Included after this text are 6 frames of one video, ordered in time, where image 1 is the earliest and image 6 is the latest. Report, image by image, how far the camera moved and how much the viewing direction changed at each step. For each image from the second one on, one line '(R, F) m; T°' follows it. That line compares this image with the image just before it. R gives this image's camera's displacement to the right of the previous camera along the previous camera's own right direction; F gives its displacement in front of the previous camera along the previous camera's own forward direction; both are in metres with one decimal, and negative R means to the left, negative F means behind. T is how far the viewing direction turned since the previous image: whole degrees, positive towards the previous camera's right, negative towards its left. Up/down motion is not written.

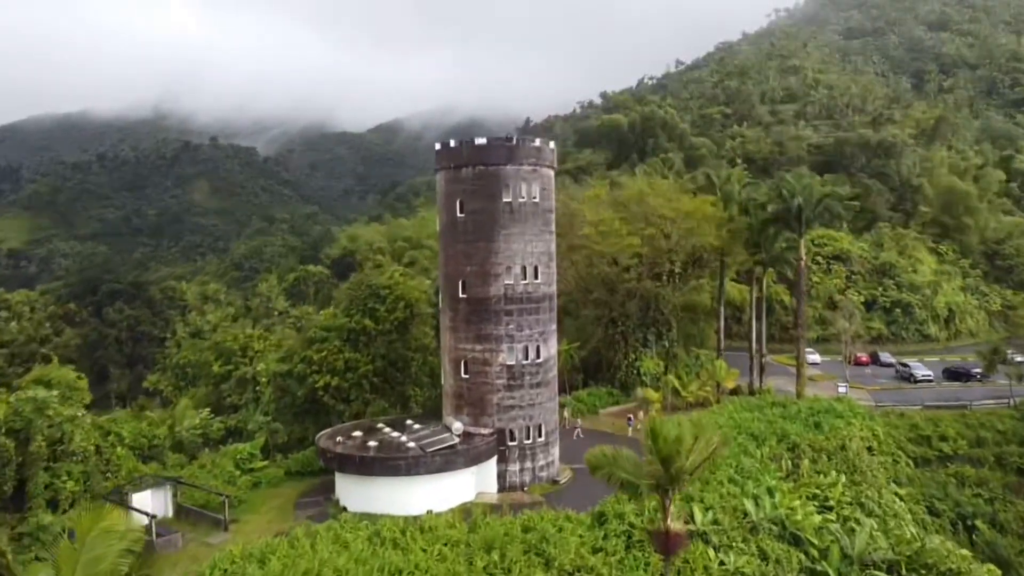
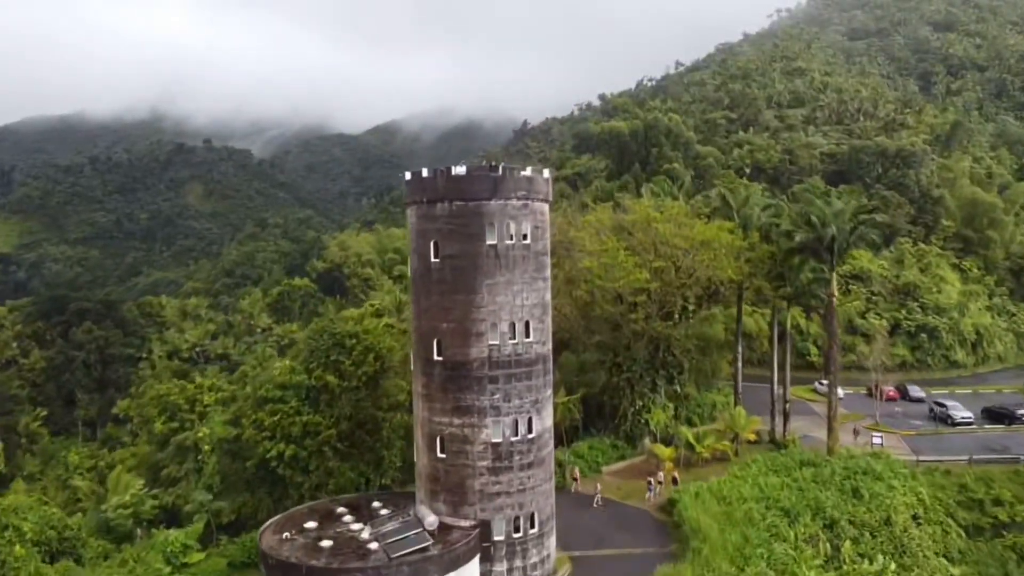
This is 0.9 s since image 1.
(+0.1, +2.6) m; 0°
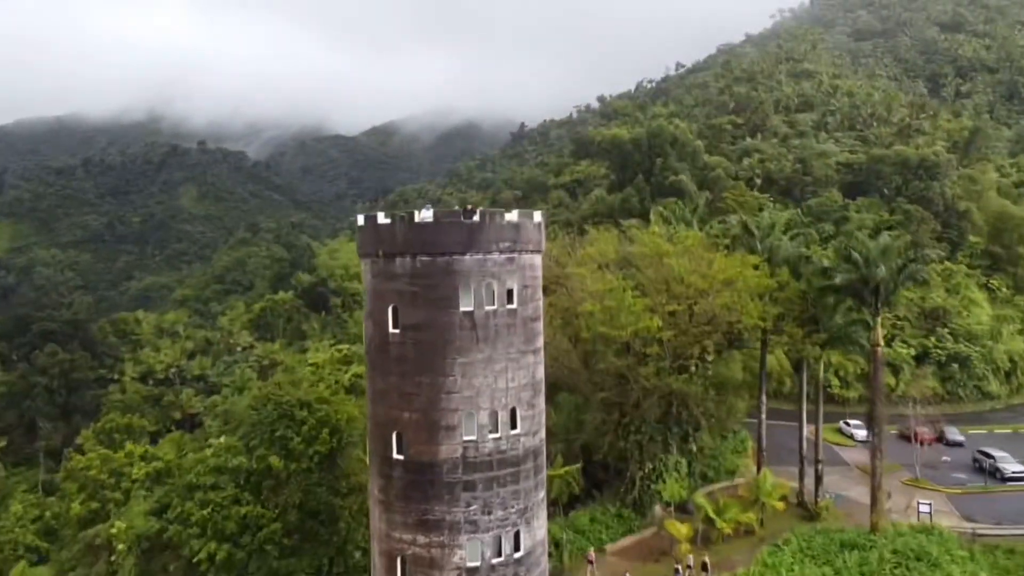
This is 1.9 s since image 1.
(+0.1, +2.7) m; 0°
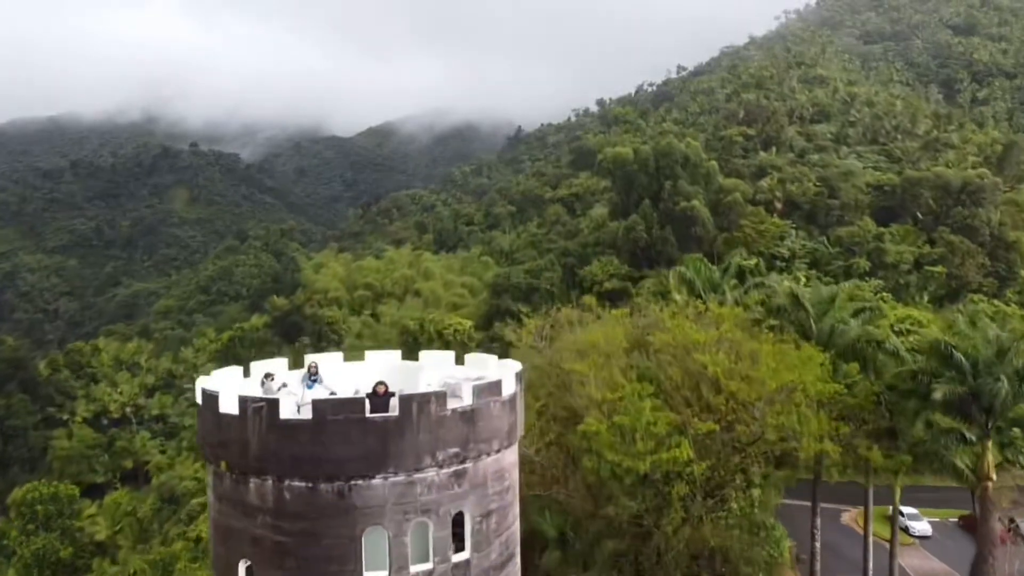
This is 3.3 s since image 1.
(+0.2, +4.1) m; 0°
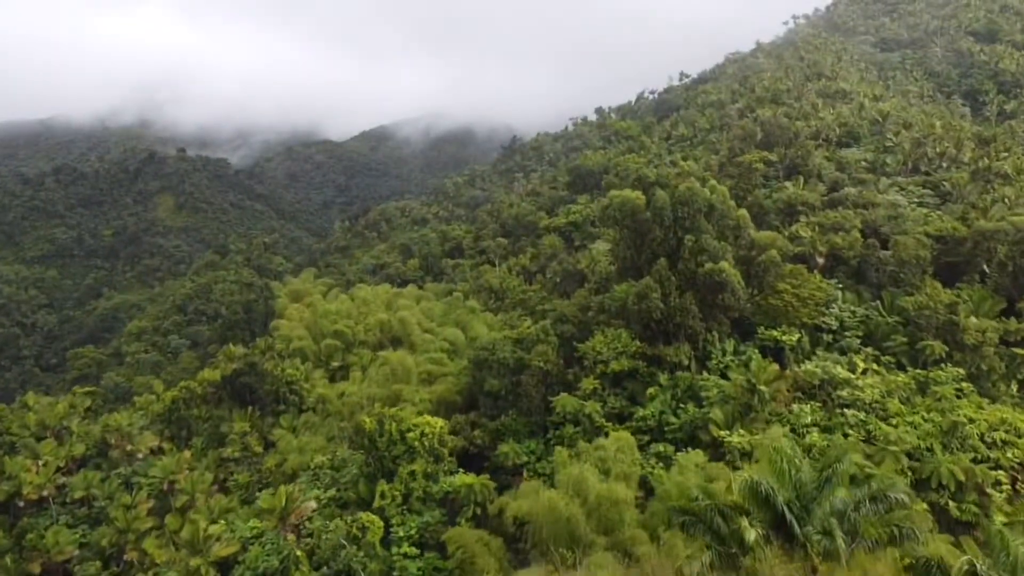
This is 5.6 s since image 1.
(+0.2, +6.0) m; 0°
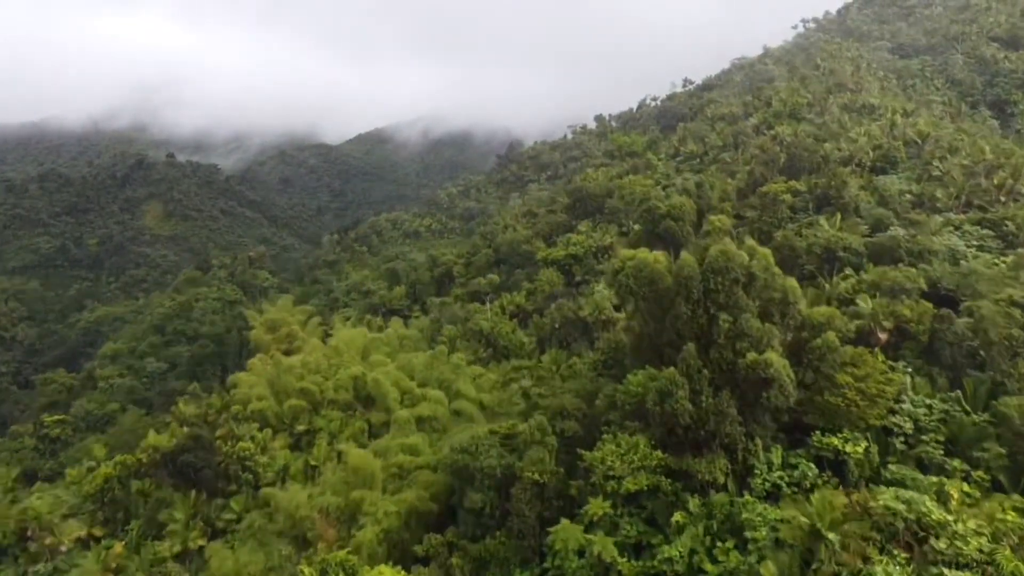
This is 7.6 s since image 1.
(+0.2, +5.5) m; 0°
